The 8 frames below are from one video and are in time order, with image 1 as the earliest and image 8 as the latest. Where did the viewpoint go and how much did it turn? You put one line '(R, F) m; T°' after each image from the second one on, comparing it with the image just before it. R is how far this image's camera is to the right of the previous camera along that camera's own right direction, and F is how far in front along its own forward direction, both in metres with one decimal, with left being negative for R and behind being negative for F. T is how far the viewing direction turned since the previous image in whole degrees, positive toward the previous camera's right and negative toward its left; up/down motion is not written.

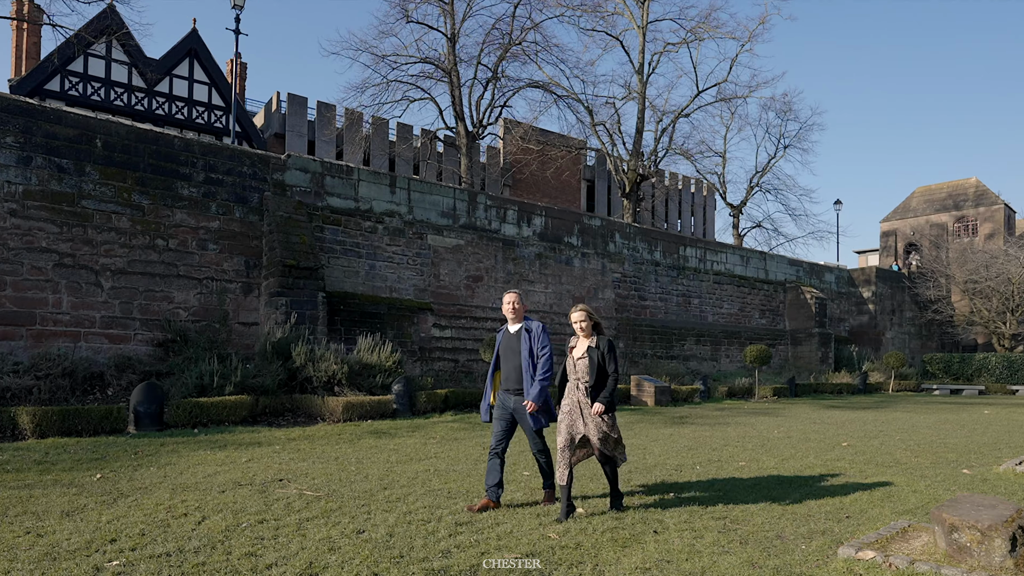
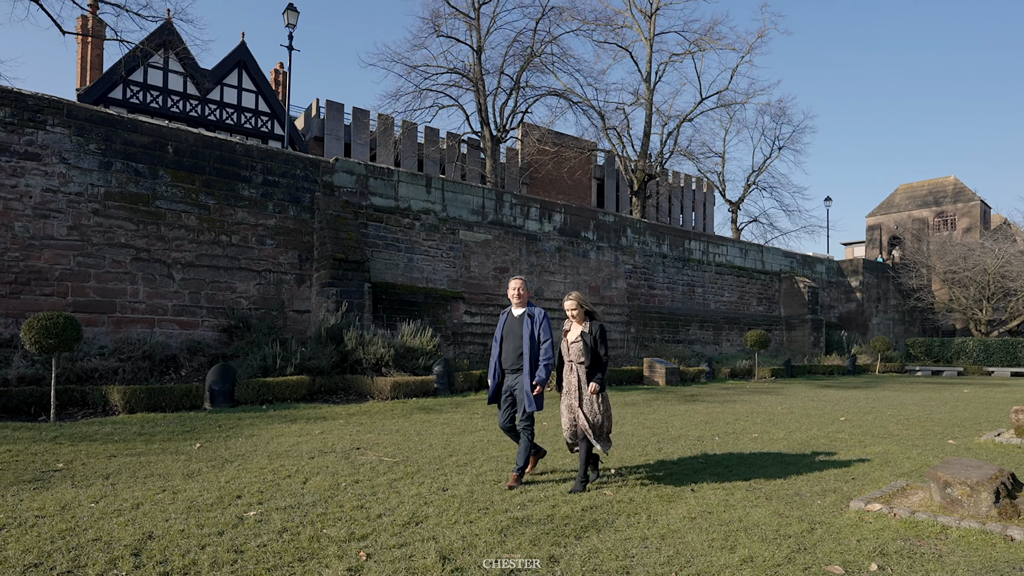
(-0.9, -0.7) m; +2°
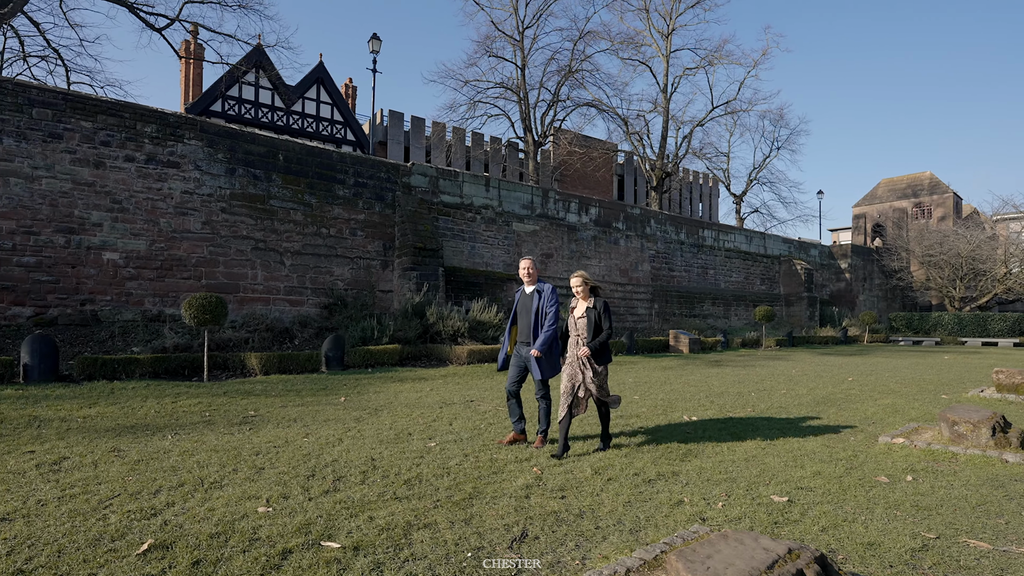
(-1.8, -1.1) m; +3°
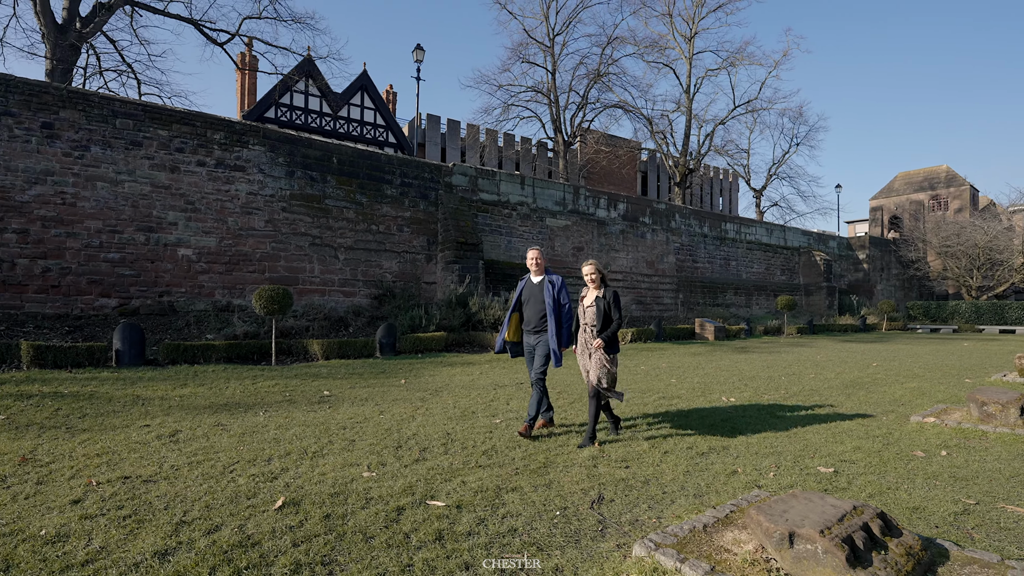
(-0.7, -0.4) m; -1°
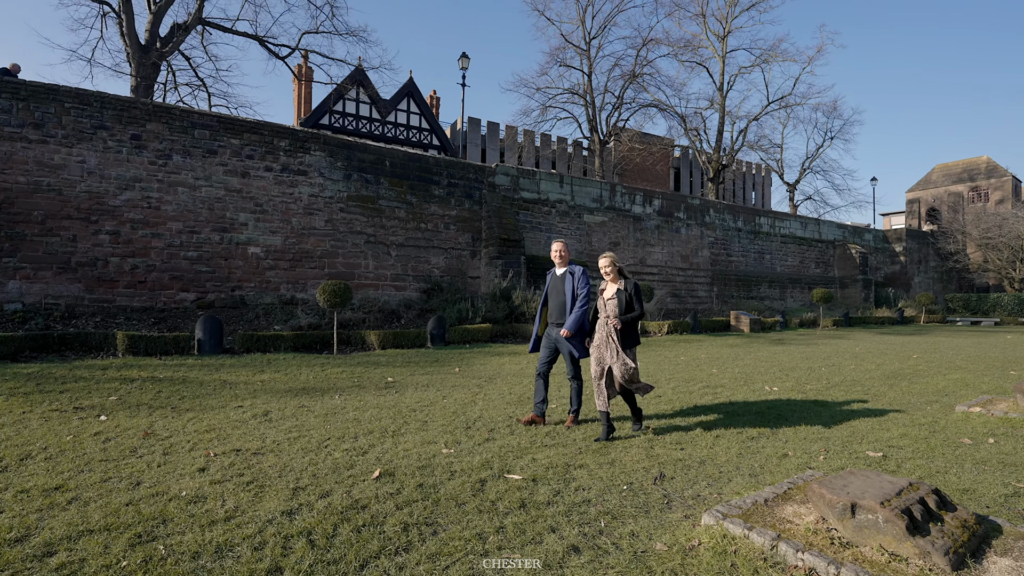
(-0.4, -0.3) m; -2°
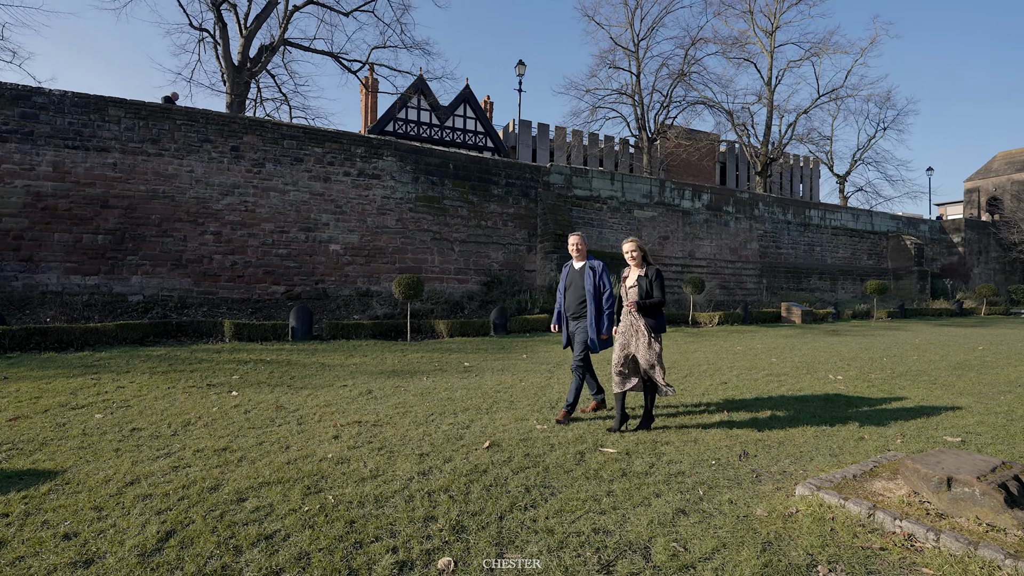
(-0.6, -0.4) m; -3°
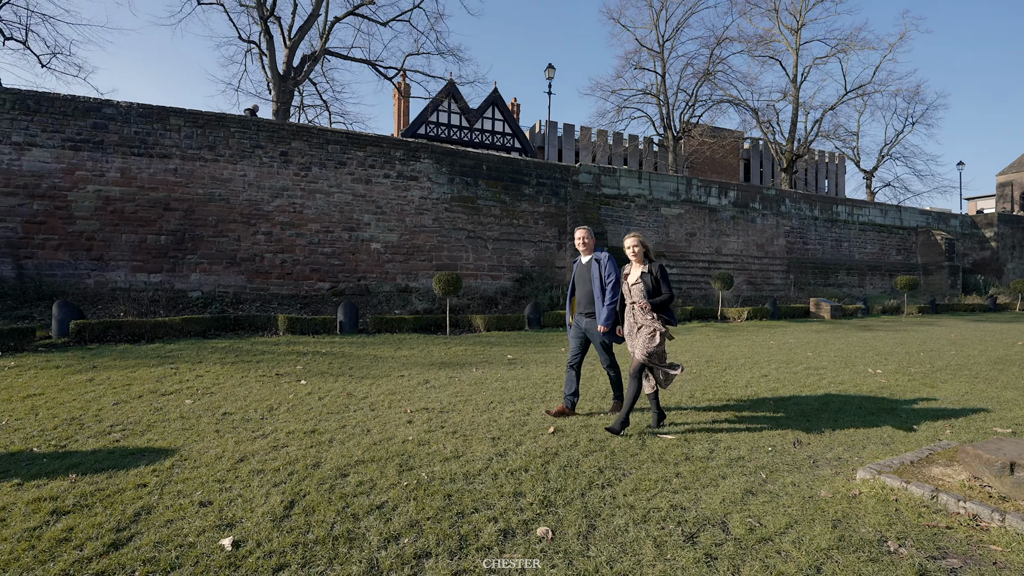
(-0.5, -0.2) m; -2°
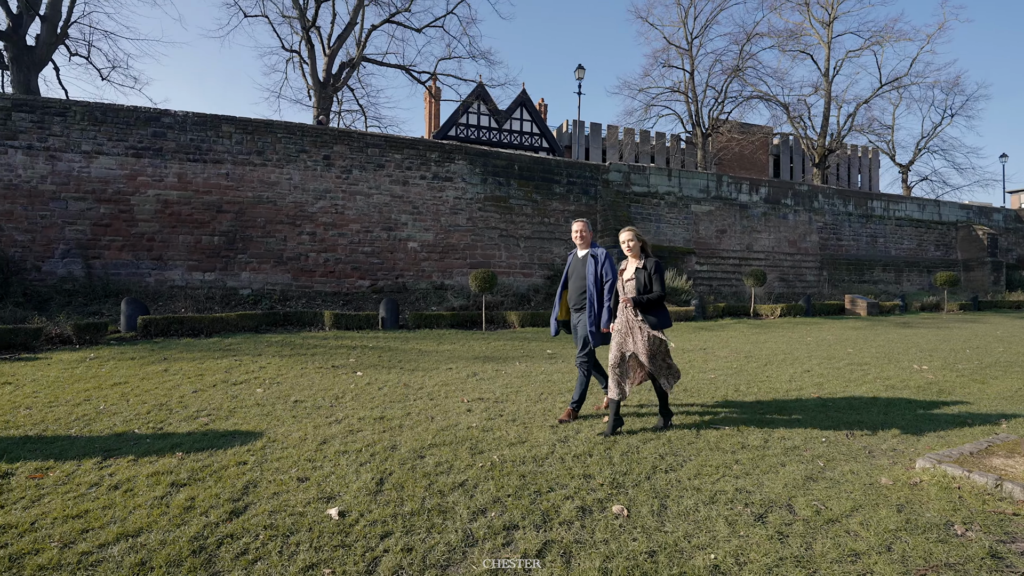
(-0.4, -0.2) m; -2°
